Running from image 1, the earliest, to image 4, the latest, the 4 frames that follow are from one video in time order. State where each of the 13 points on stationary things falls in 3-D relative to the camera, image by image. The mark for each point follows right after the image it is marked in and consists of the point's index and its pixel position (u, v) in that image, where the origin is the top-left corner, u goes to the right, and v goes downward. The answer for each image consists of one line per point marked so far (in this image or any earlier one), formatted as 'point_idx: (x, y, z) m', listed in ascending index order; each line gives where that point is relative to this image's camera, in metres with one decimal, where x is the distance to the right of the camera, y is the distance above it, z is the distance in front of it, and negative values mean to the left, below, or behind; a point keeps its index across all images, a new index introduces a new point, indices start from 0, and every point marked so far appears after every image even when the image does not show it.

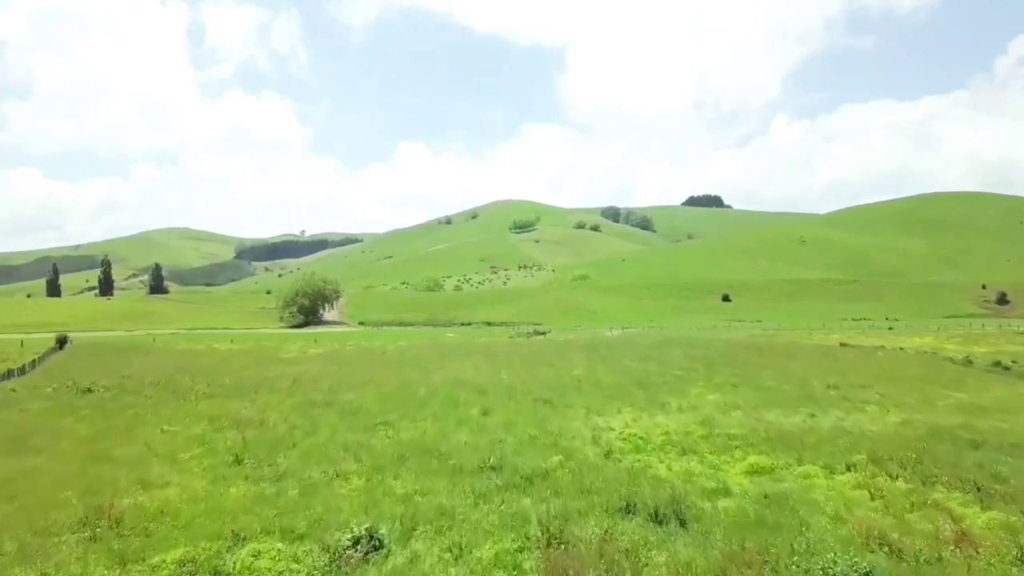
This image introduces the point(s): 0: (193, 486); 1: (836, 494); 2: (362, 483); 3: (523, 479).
0: (-9.3, -5.8, +18.4) m
1: (+9.4, -6.0, +18.4) m
2: (-4.5, -5.8, +19.0) m
3: (+0.3, -5.8, +19.2) m
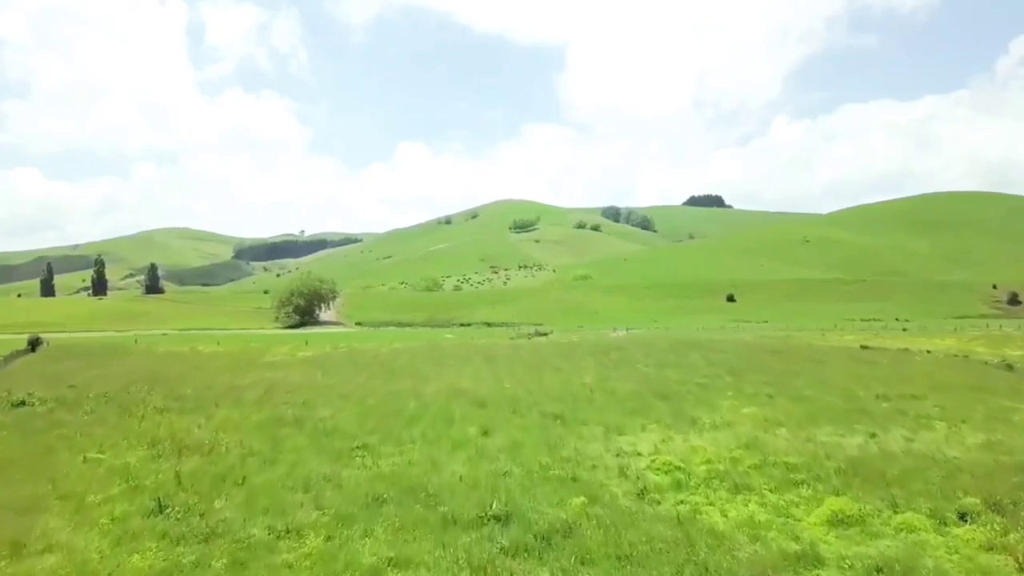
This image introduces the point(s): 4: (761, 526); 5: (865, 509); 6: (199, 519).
0: (-9.1, -5.6, +13.5) m
1: (+9.7, -5.9, +13.5) m
2: (-4.3, -5.7, +14.0) m
3: (+0.6, -5.6, +14.2) m
4: (+6.2, -5.9, +15.7) m
5: (+9.3, -5.8, +16.6) m
6: (-7.5, -5.5, +15.3) m
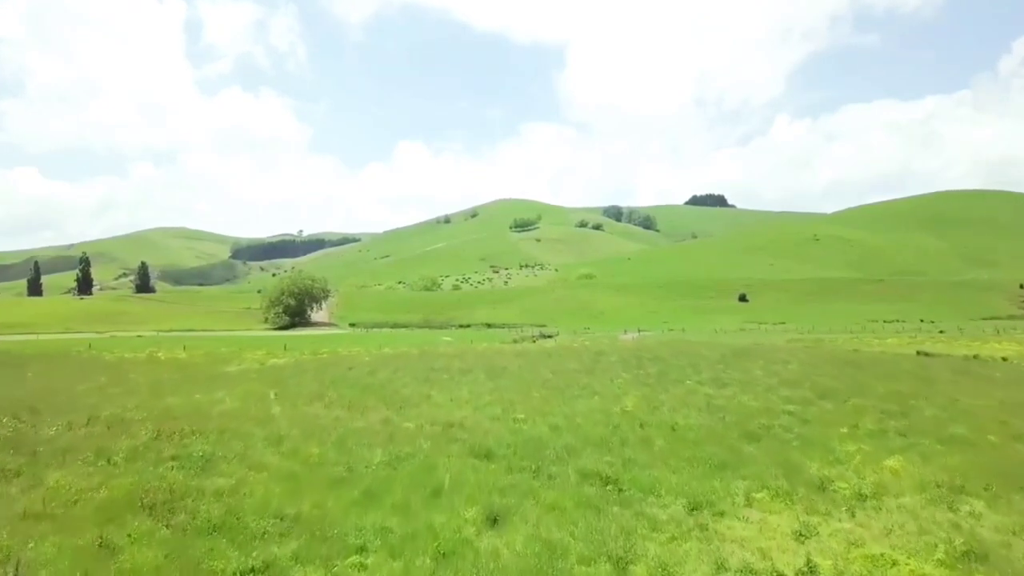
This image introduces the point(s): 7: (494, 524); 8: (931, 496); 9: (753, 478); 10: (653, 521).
0: (-8.4, -5.2, +2.5) m
1: (+10.3, -5.4, +2.5) m
2: (-3.6, -5.2, +3.1) m
3: (+1.2, -5.2, +3.3) m
4: (+6.8, -5.5, +4.8) m
5: (+9.9, -5.4, +5.7) m
6: (-6.8, -5.1, +4.3) m
7: (-0.4, -5.5, +15.1) m
8: (+11.8, -5.8, +17.8) m
9: (+7.3, -5.7, +19.2) m
10: (+3.5, -5.6, +15.8) m
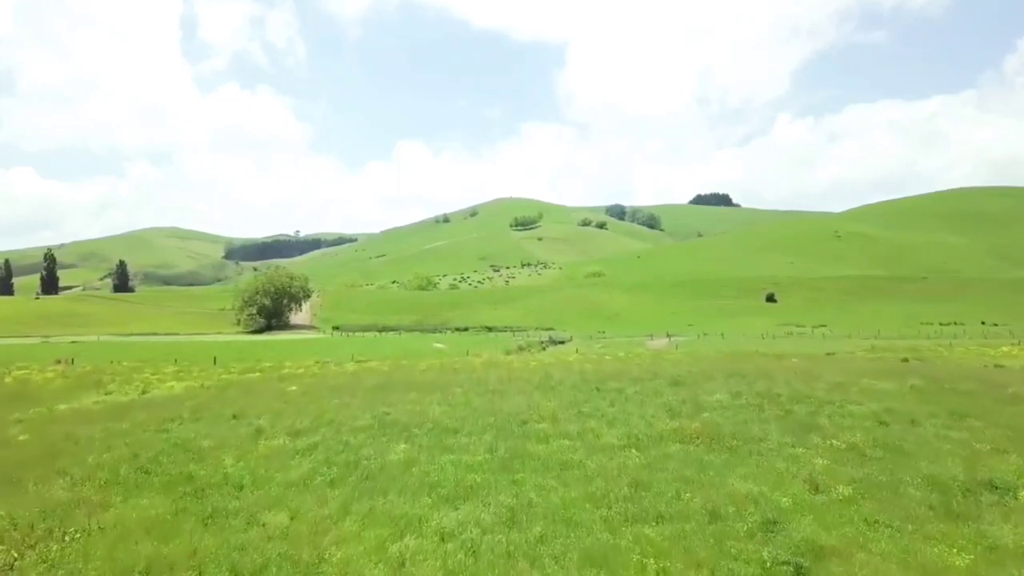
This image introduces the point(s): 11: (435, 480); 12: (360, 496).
0: (-7.3, -4.2, -20.1) m
1: (+11.4, -4.5, -20.1) m
2: (-2.5, -4.3, -19.6) m
3: (+2.3, -4.3, -19.3) m
4: (+7.9, -4.5, -17.9) m
5: (+11.0, -4.4, -17.0) m
6: (-5.8, -4.2, -18.3) m
7: (+0.6, -4.6, -7.6) m
8: (+12.9, -4.9, -4.8) m
9: (+8.4, -4.8, -3.4) m
10: (+4.6, -4.7, -6.9) m
11: (-2.0, -4.6, +15.7) m
12: (-3.3, -4.6, +14.8) m
